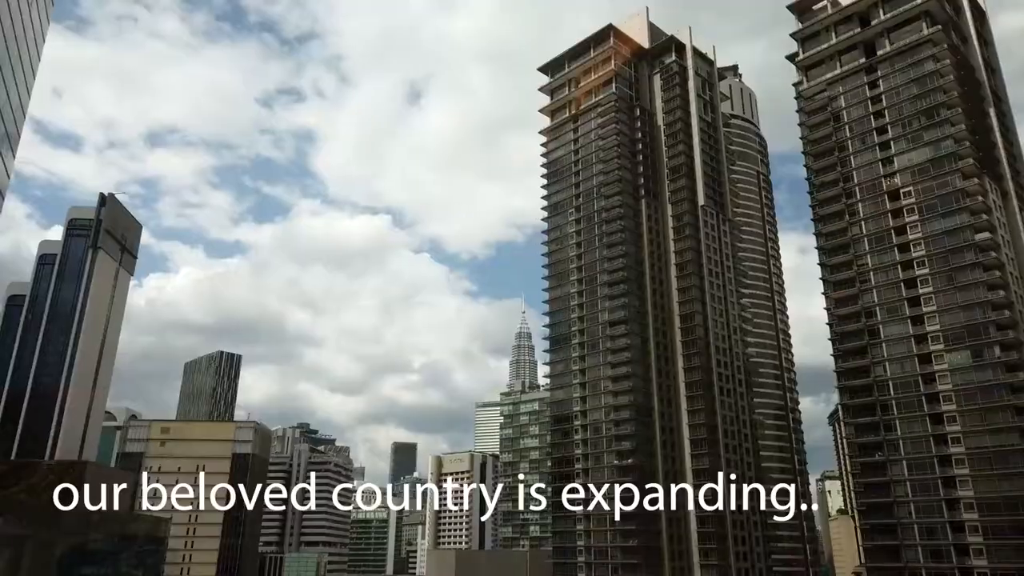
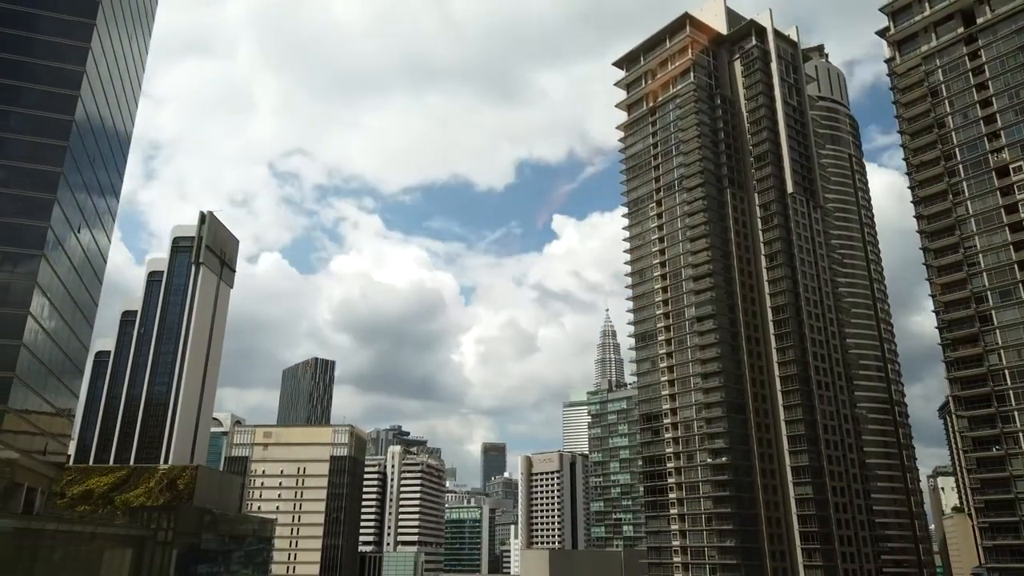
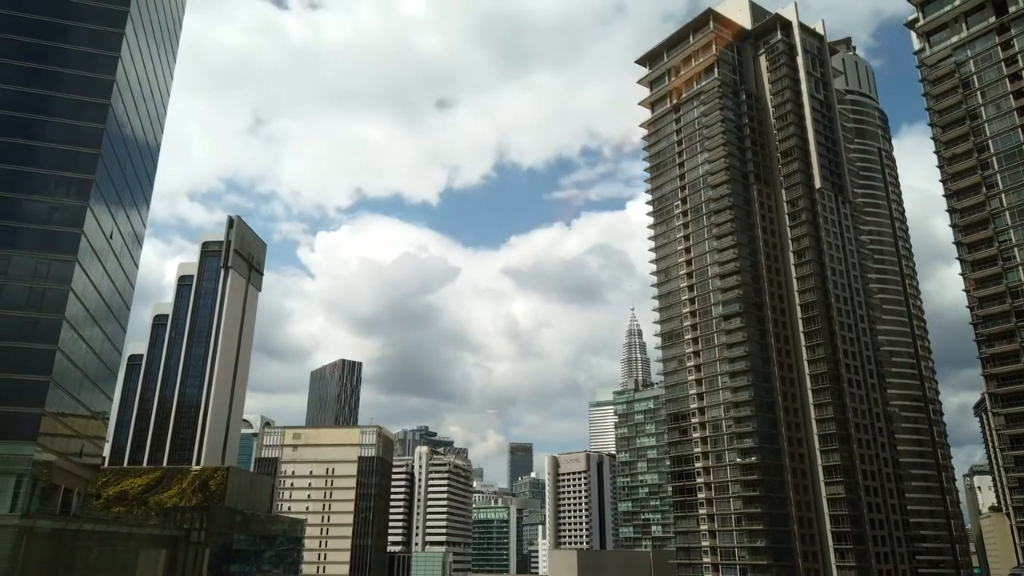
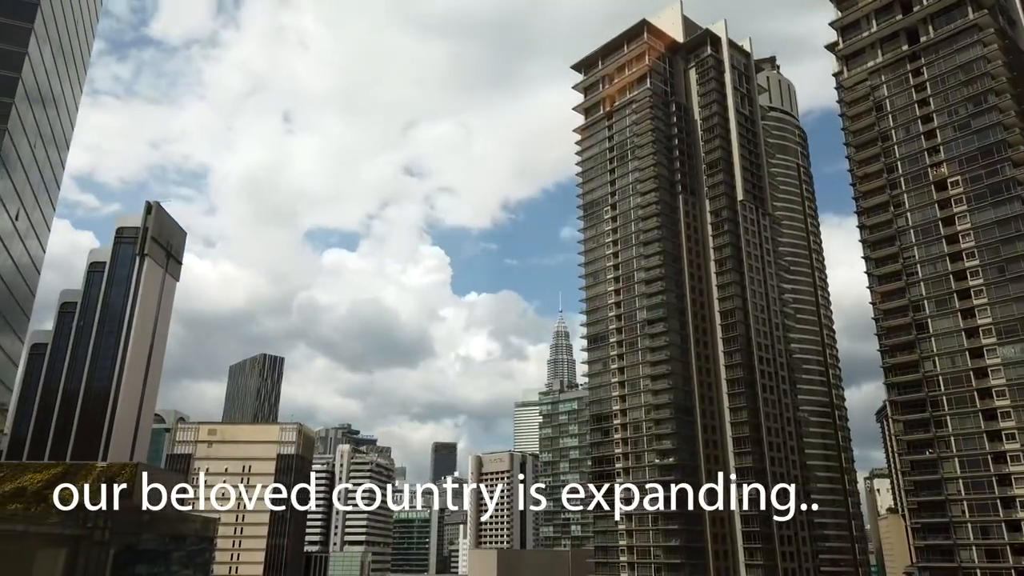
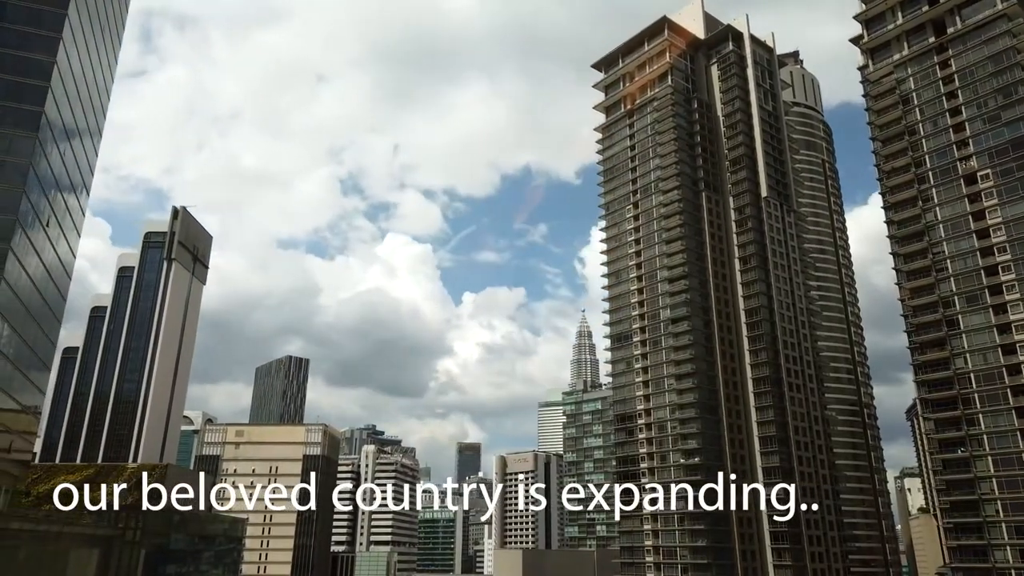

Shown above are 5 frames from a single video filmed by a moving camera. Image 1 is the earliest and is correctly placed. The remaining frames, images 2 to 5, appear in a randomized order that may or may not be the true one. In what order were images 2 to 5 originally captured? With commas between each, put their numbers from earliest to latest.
4, 5, 2, 3
